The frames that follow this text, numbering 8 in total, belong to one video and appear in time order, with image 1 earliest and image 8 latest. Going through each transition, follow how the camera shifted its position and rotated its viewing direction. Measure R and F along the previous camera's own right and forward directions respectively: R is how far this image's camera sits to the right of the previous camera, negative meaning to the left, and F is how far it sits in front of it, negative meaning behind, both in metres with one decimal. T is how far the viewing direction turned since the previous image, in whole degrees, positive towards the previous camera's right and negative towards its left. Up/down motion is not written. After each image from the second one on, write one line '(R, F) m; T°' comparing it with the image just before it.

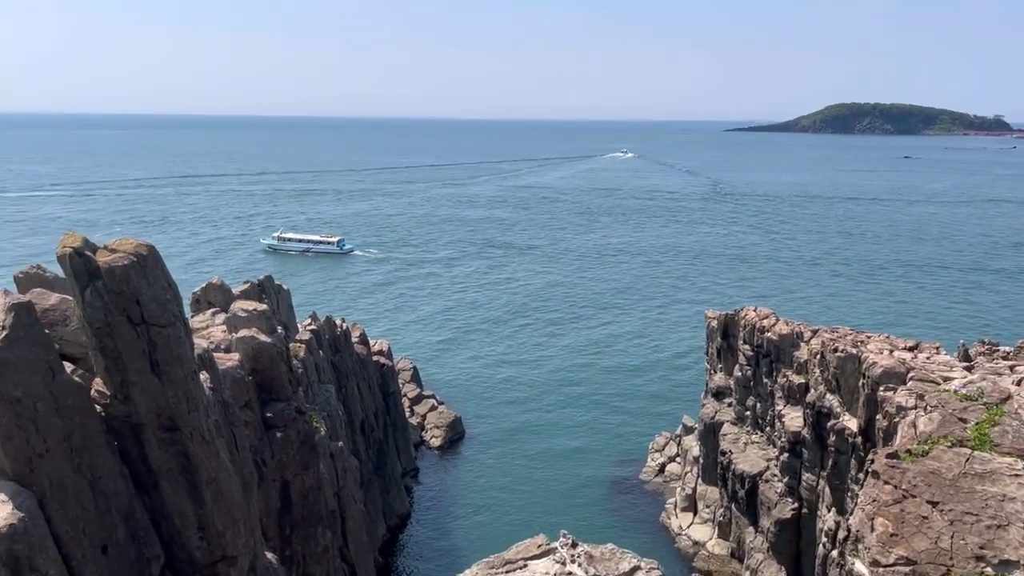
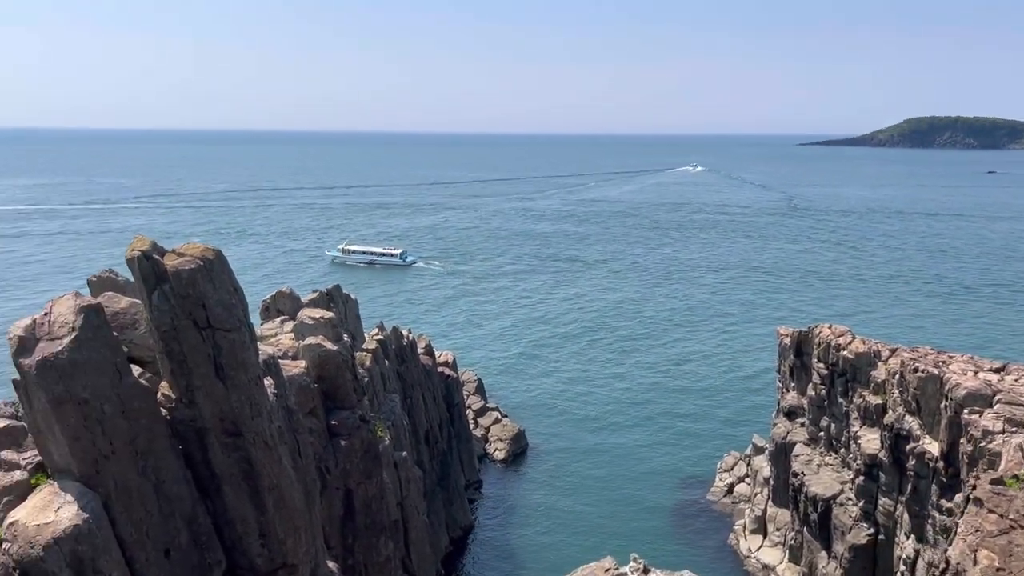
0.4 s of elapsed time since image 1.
(0.0, +0.5) m; -4°
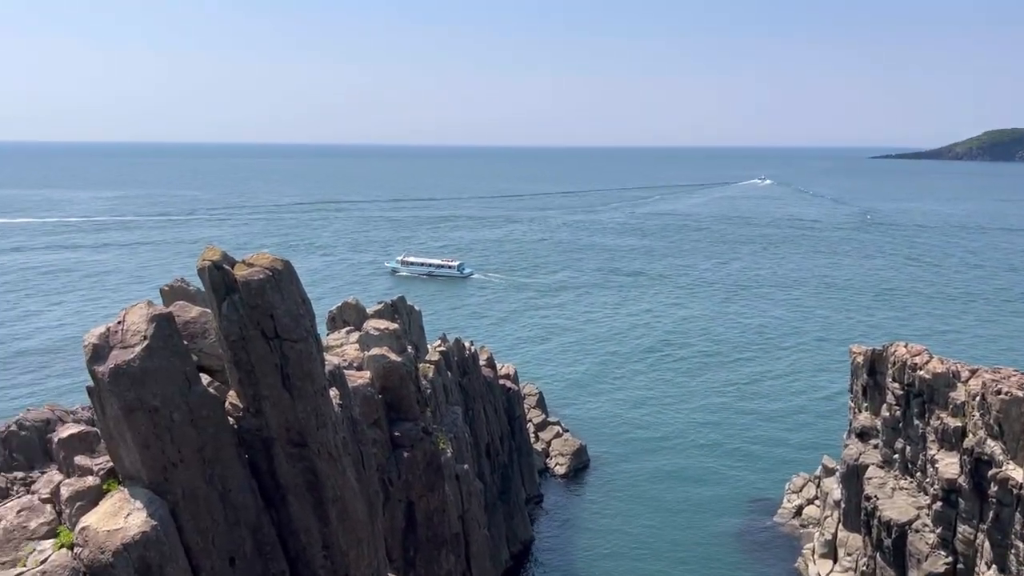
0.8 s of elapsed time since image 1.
(-0.1, +0.3) m; -4°
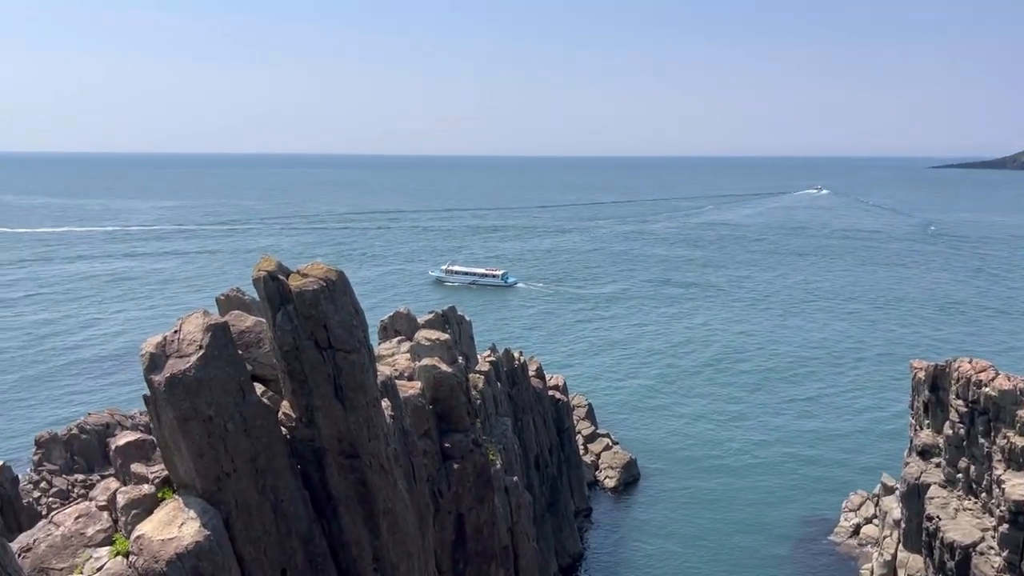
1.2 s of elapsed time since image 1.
(-0.1, +0.3) m; -3°
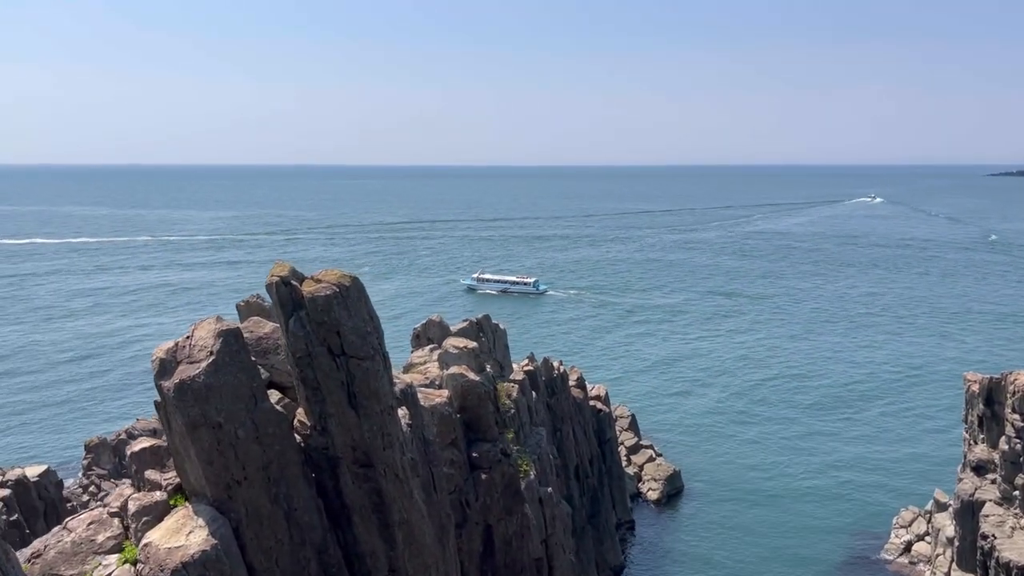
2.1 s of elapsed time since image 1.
(+0.6, +0.5) m; -3°
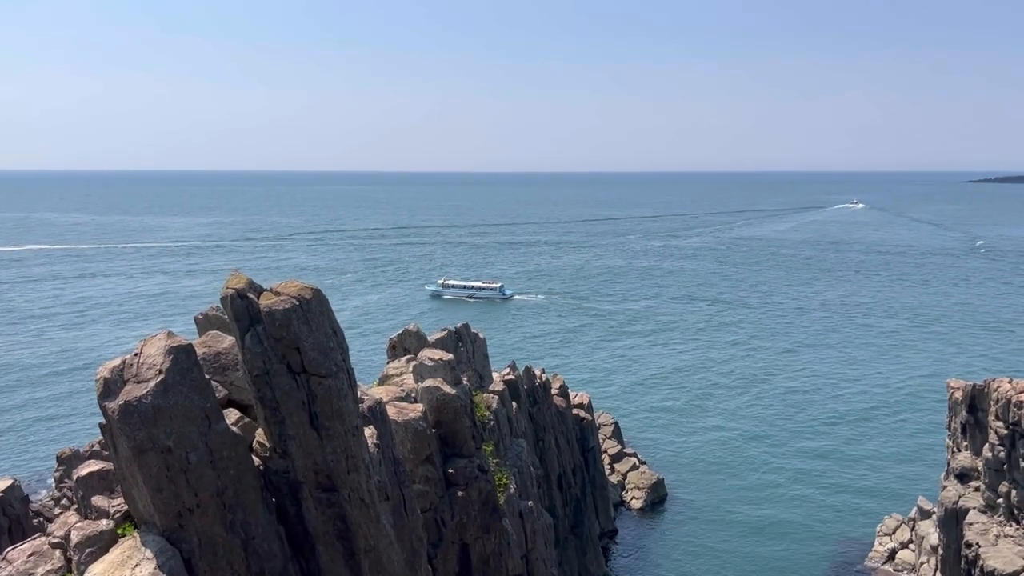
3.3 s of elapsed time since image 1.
(+0.2, +1.0) m; +1°
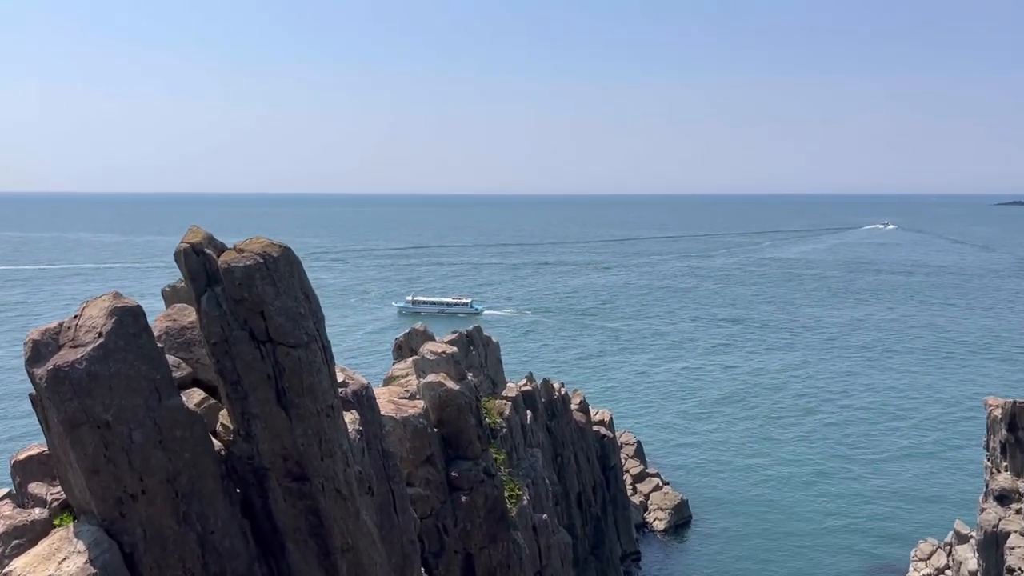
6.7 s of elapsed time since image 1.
(+0.4, +2.3) m; -2°
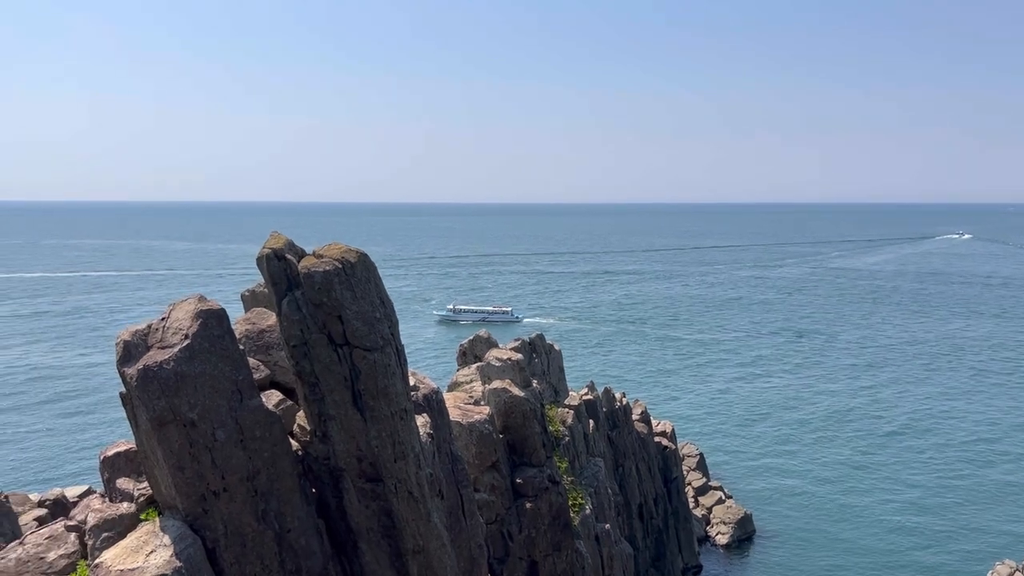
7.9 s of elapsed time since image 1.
(-0.2, -0.1) m; -4°
